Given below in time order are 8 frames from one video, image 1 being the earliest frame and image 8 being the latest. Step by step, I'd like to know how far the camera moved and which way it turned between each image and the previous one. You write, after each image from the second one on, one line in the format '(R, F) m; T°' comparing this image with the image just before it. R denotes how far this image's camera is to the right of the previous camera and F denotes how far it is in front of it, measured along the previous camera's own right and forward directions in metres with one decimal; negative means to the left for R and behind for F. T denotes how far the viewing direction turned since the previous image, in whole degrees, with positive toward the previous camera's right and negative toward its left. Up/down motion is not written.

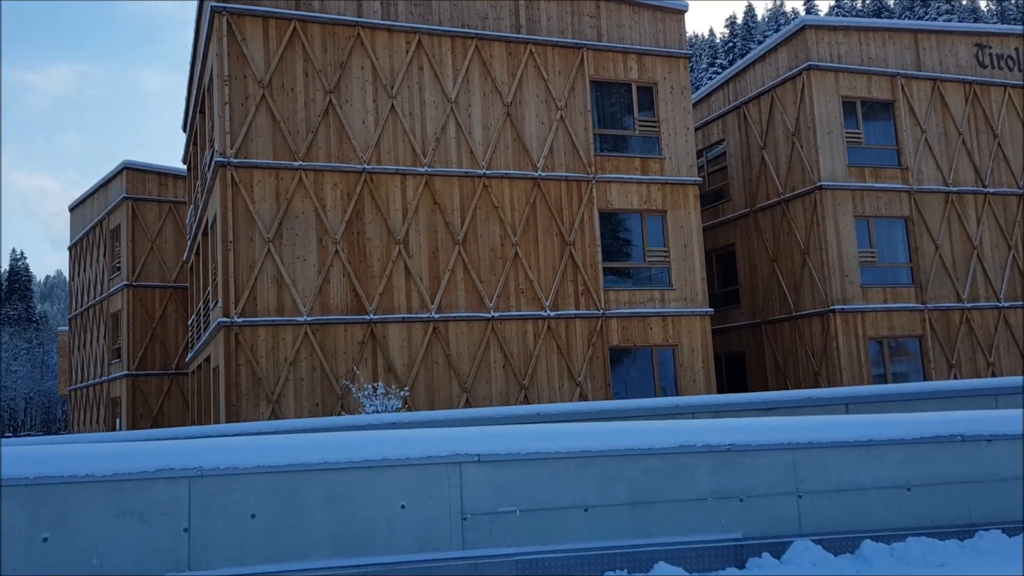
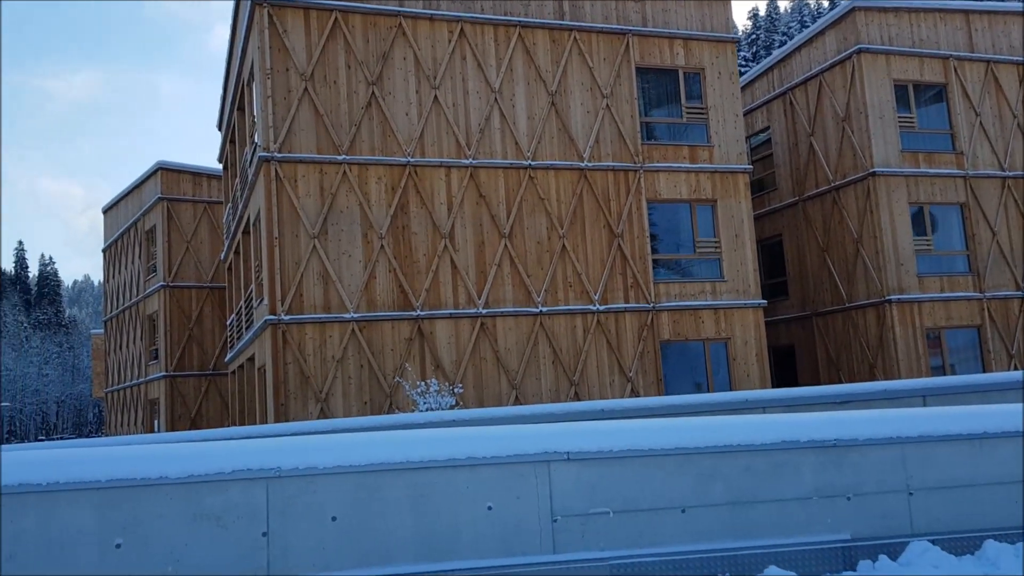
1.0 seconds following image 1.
(-0.6, +0.5) m; -1°
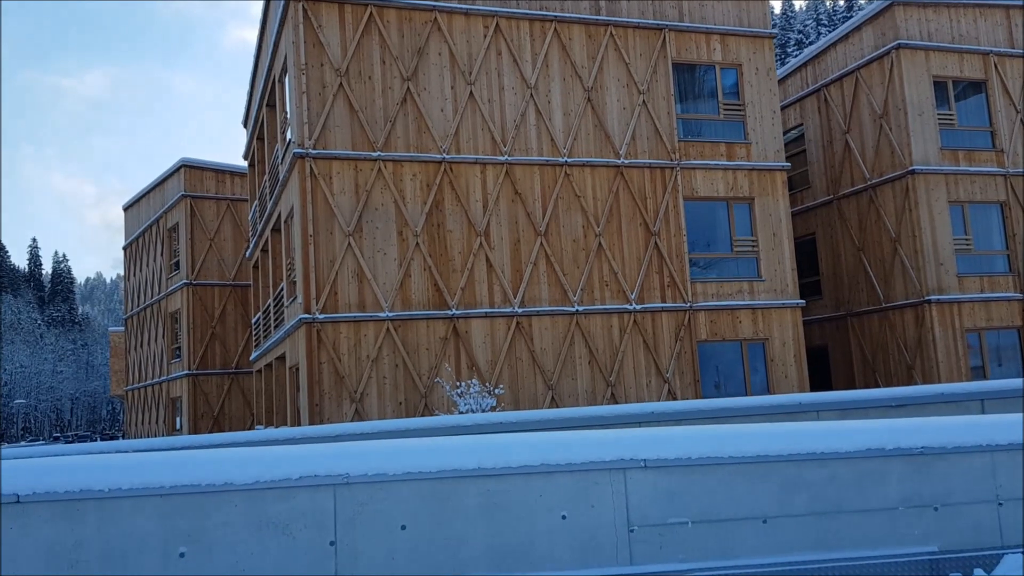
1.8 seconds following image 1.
(-0.5, +0.3) m; -1°
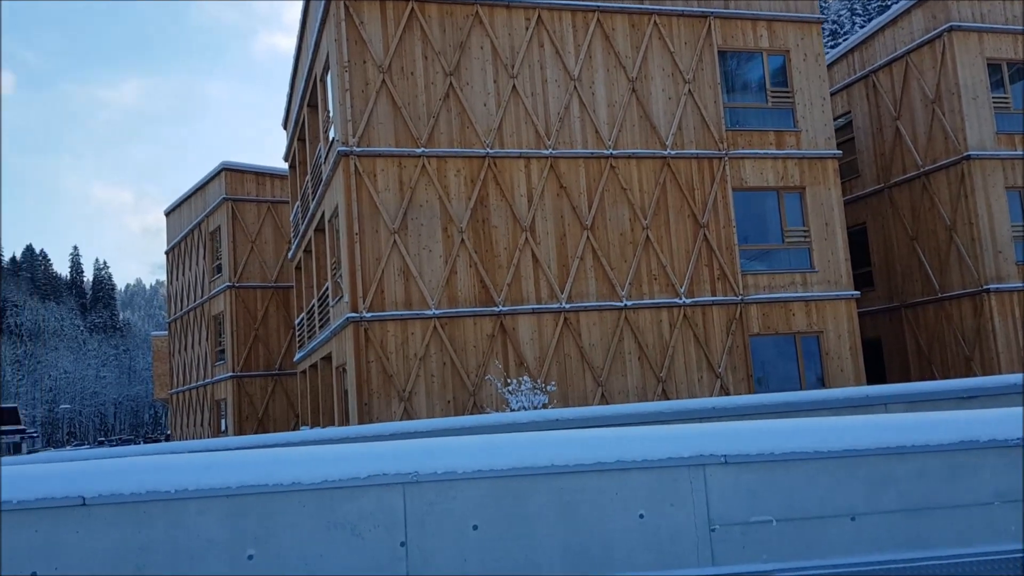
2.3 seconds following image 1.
(-0.3, +0.3) m; -2°
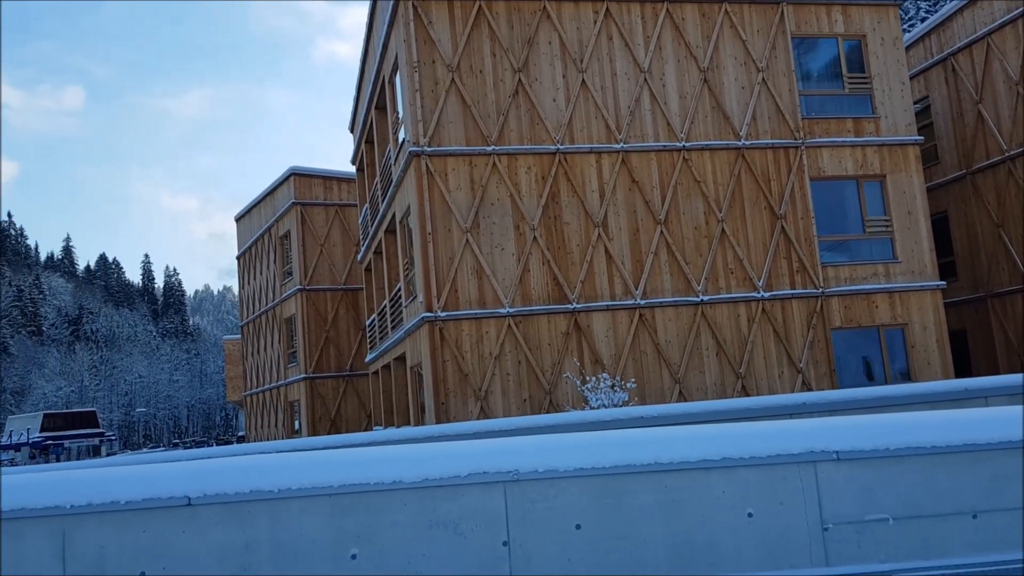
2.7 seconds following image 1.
(-0.3, +0.1) m; -4°
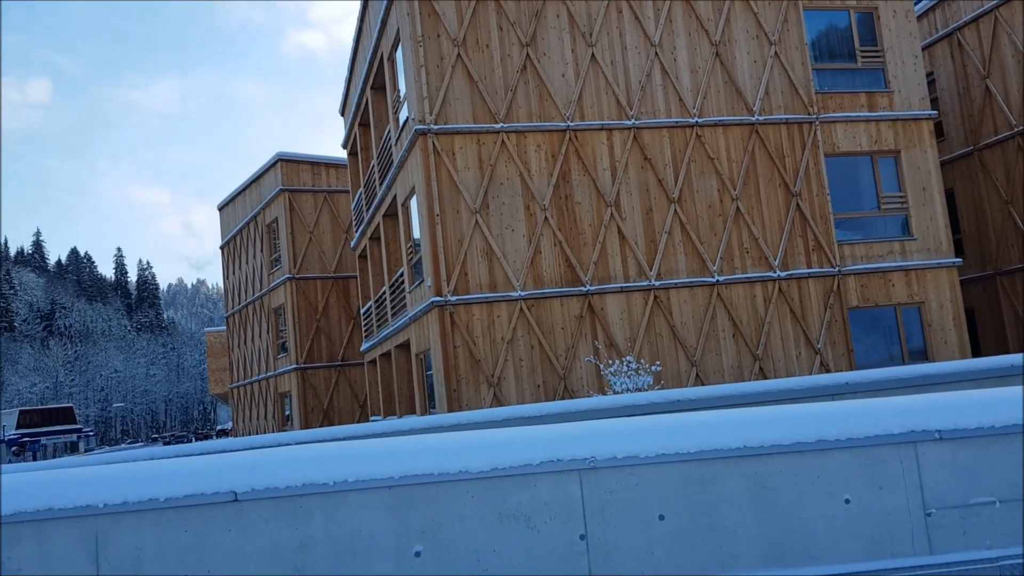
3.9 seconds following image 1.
(-0.7, +0.6) m; +2°
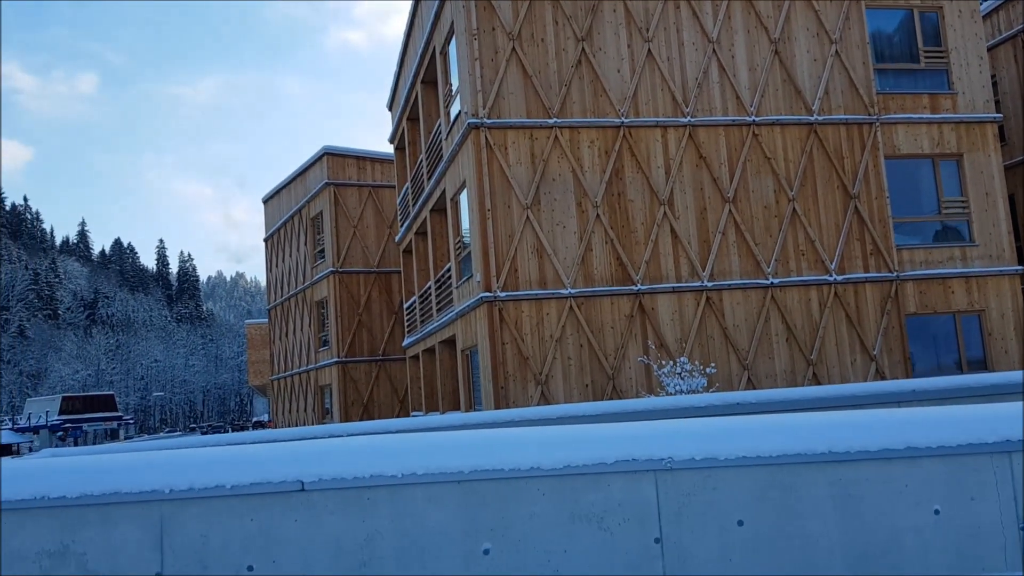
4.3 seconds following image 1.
(-0.3, +0.2) m; -2°
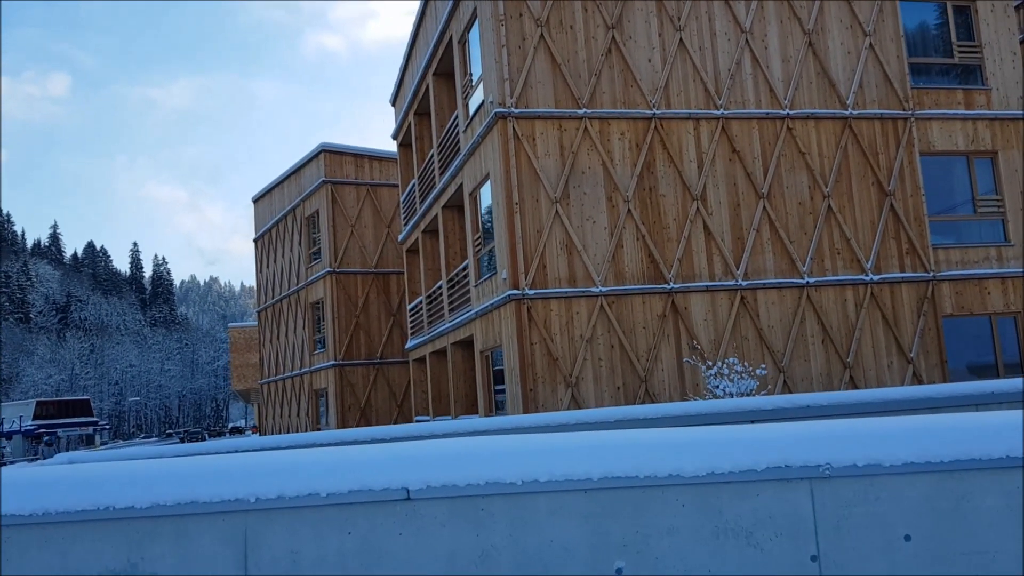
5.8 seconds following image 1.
(-0.9, +0.8) m; +2°
